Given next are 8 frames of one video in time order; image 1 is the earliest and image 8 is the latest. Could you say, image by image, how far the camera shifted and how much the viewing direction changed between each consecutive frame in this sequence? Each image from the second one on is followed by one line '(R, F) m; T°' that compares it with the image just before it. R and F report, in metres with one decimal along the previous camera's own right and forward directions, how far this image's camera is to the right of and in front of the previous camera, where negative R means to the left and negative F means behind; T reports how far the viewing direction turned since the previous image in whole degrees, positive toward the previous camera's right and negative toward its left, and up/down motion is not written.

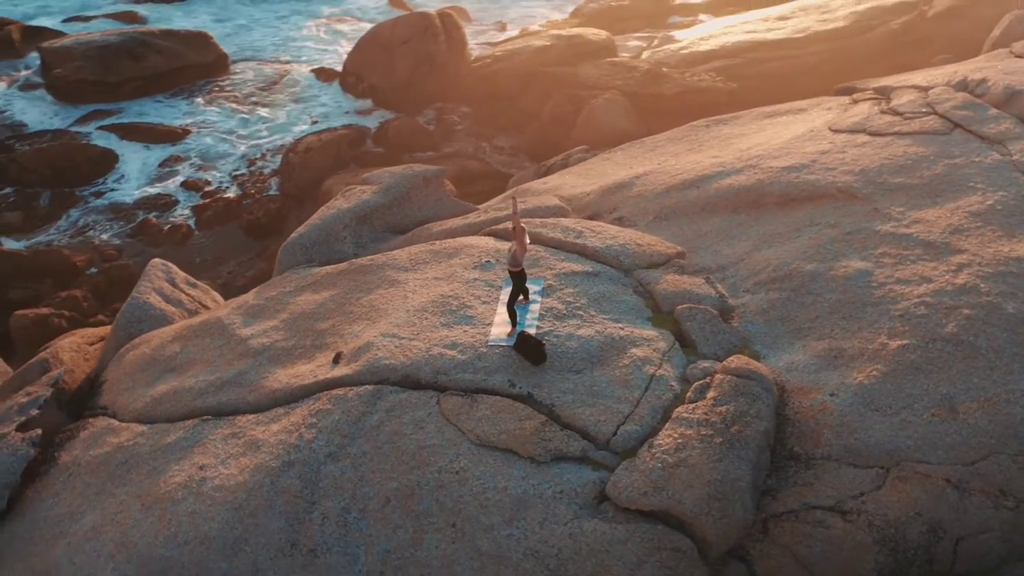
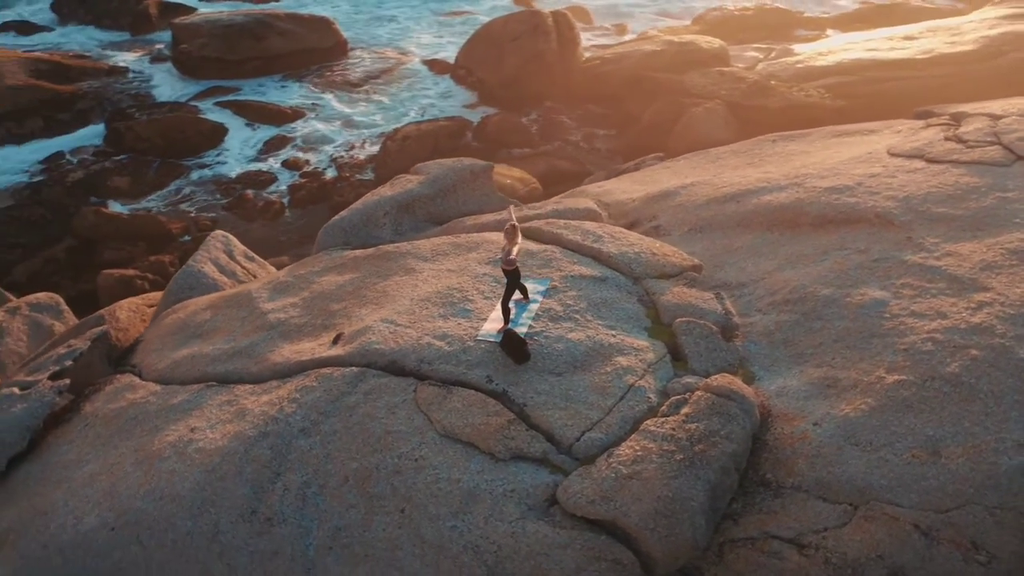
(+0.9, 0.0) m; -8°
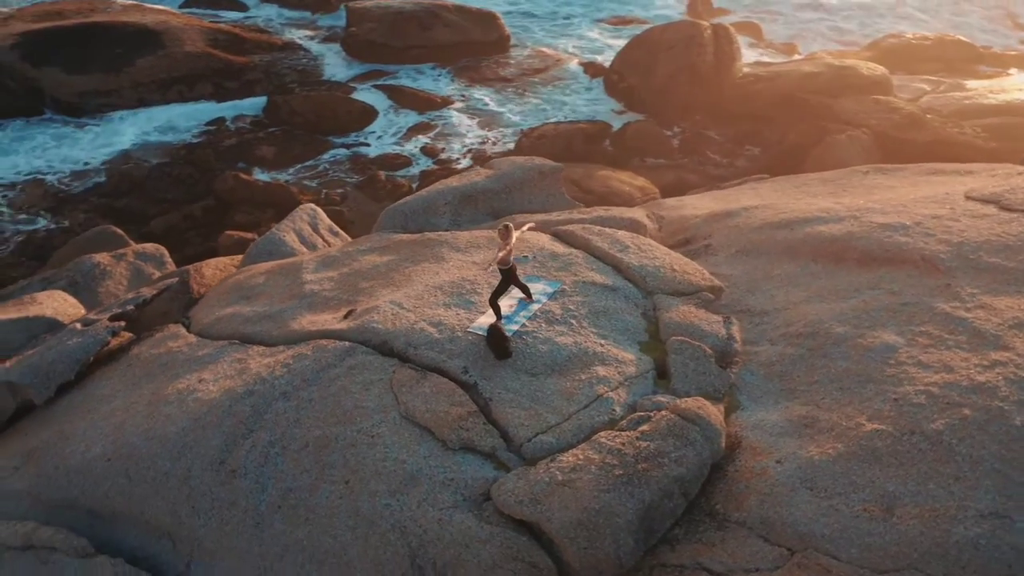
(+1.2, +0.1) m; -11°
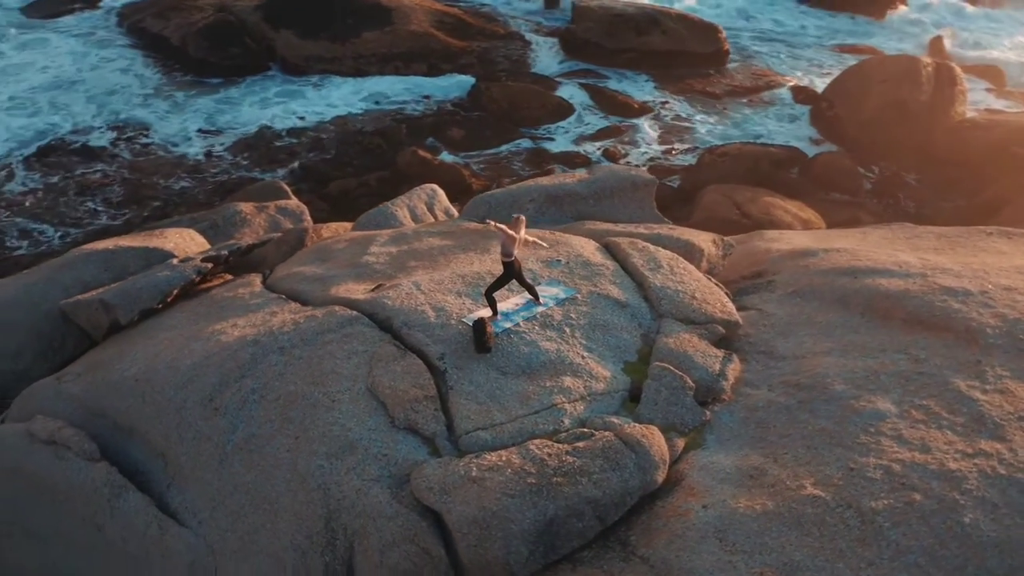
(+1.5, +0.2) m; -14°
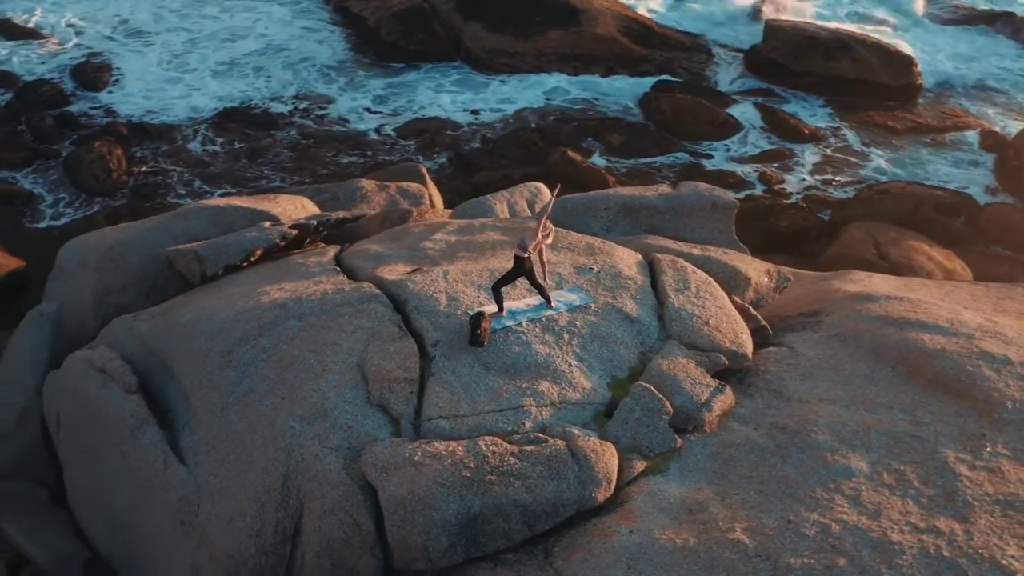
(+1.2, +0.1) m; -12°
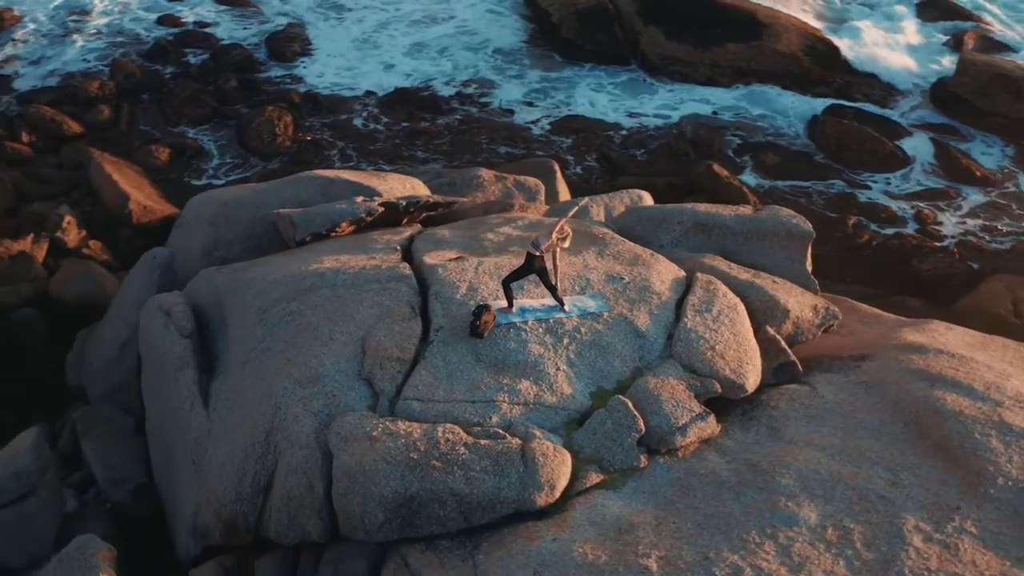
(+1.2, +0.1) m; -11°
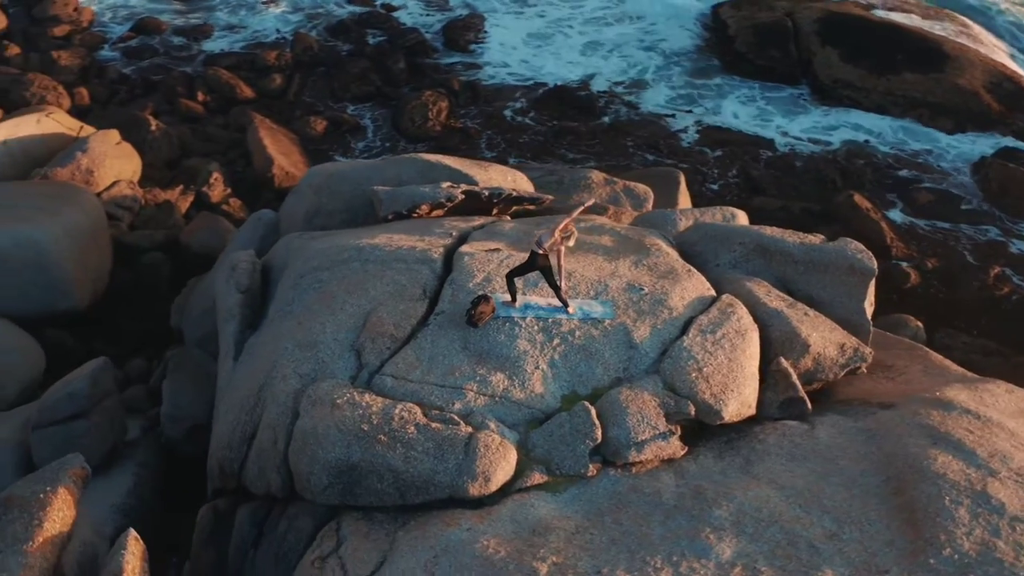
(+1.2, +0.1) m; -11°
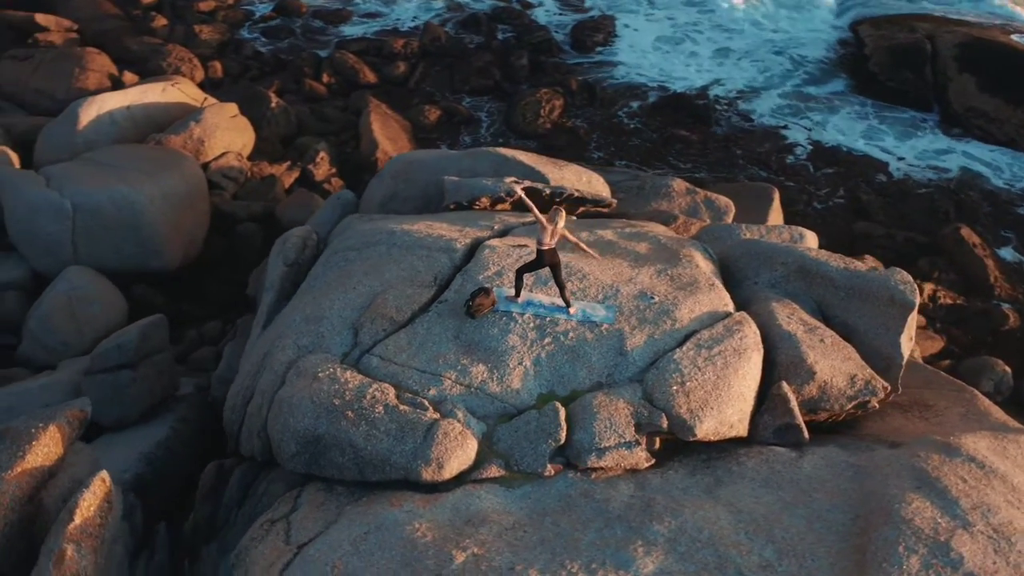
(+0.9, 0.0) m; -8°
